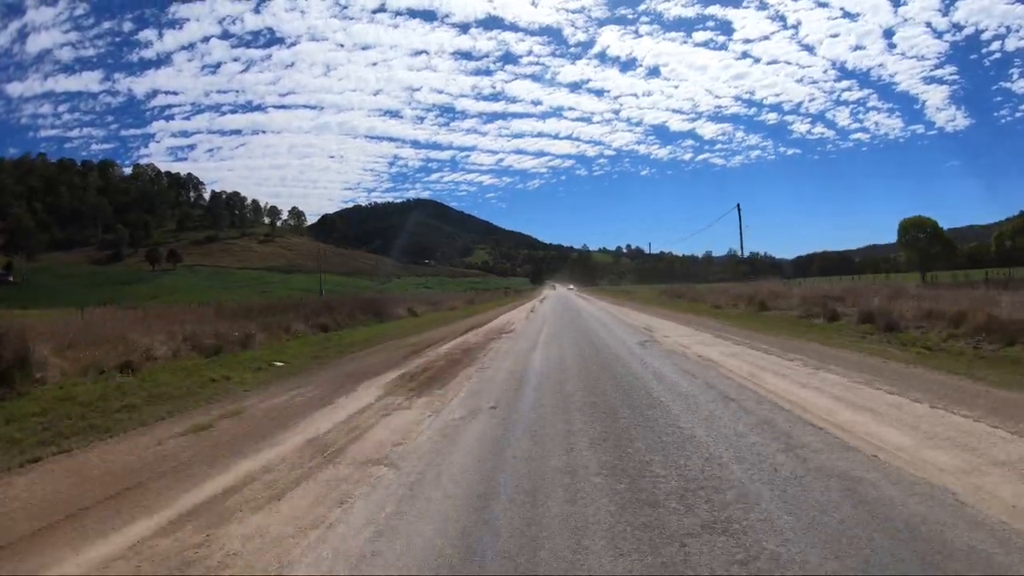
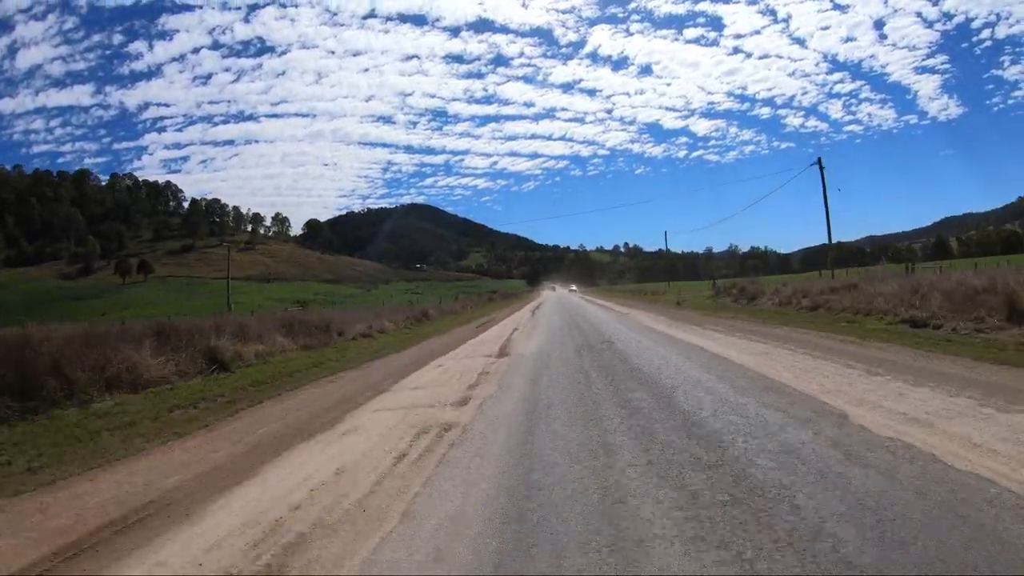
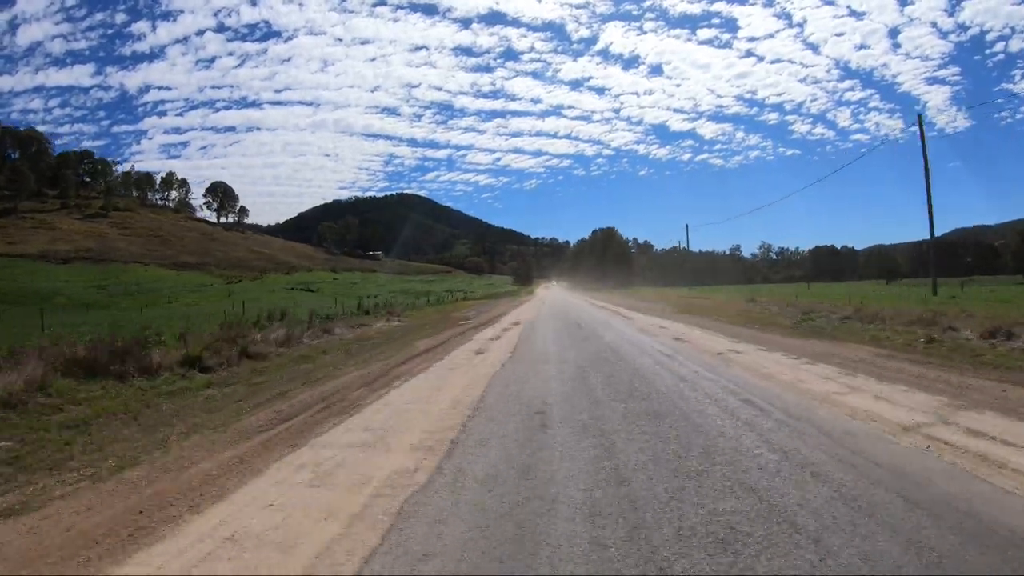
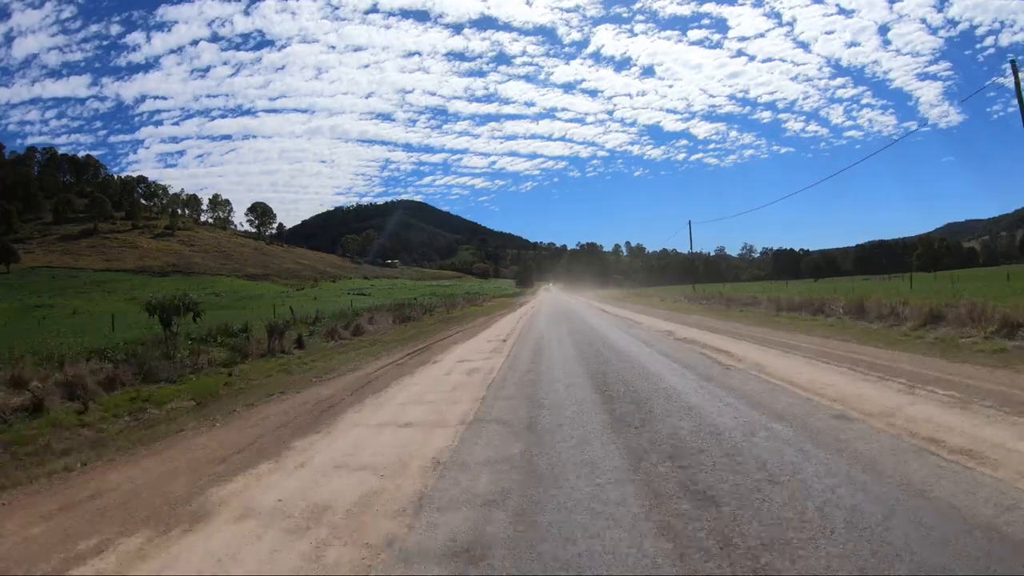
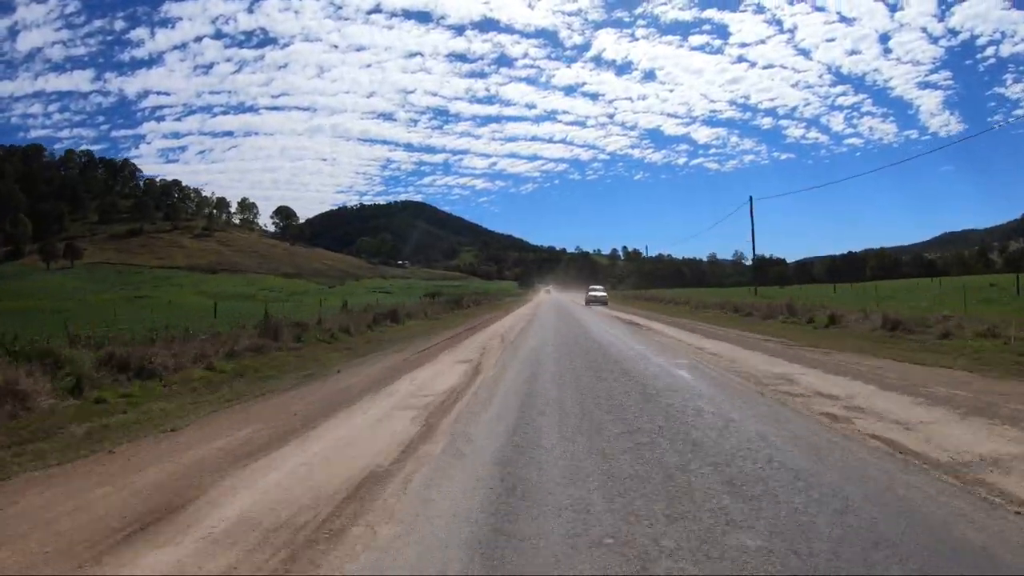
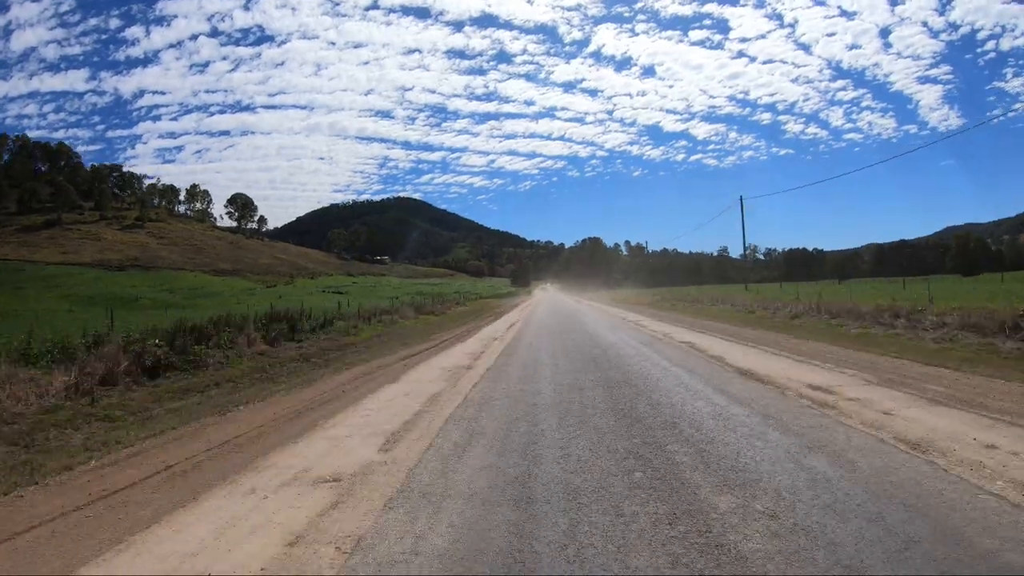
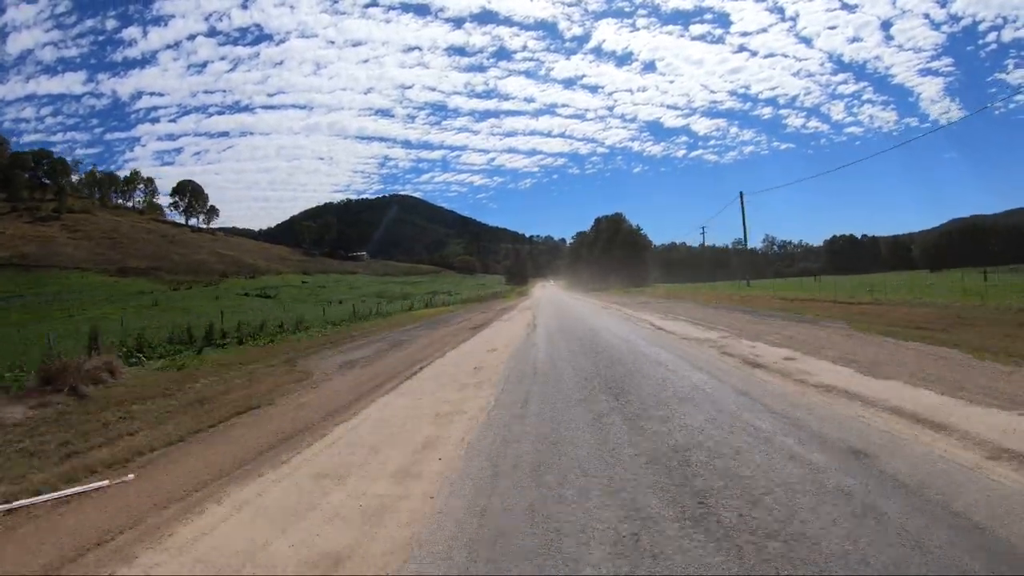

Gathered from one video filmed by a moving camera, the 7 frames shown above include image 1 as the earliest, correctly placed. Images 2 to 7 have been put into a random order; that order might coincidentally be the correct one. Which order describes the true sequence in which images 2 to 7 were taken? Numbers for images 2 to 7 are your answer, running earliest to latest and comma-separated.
2, 5, 4, 6, 3, 7
